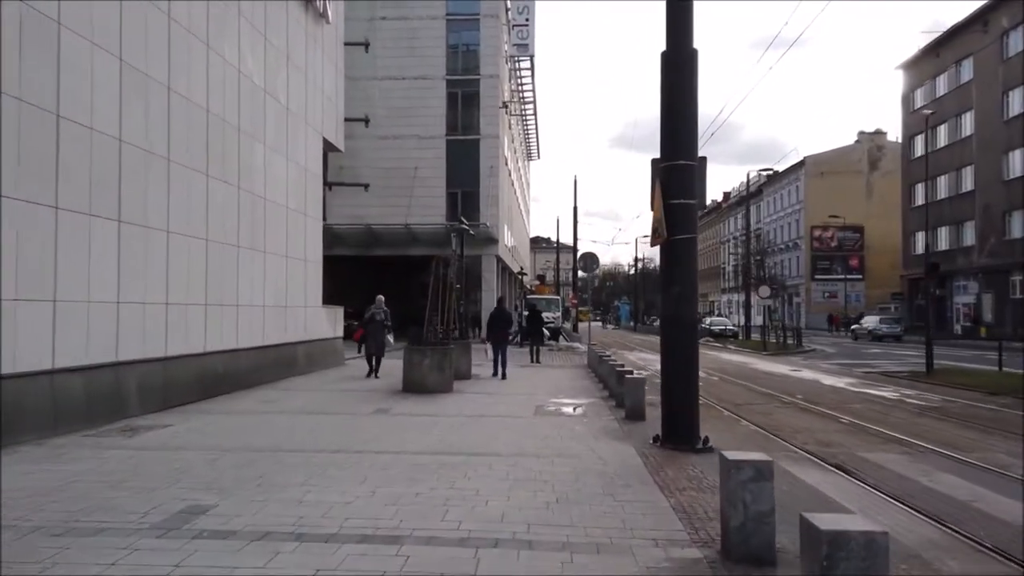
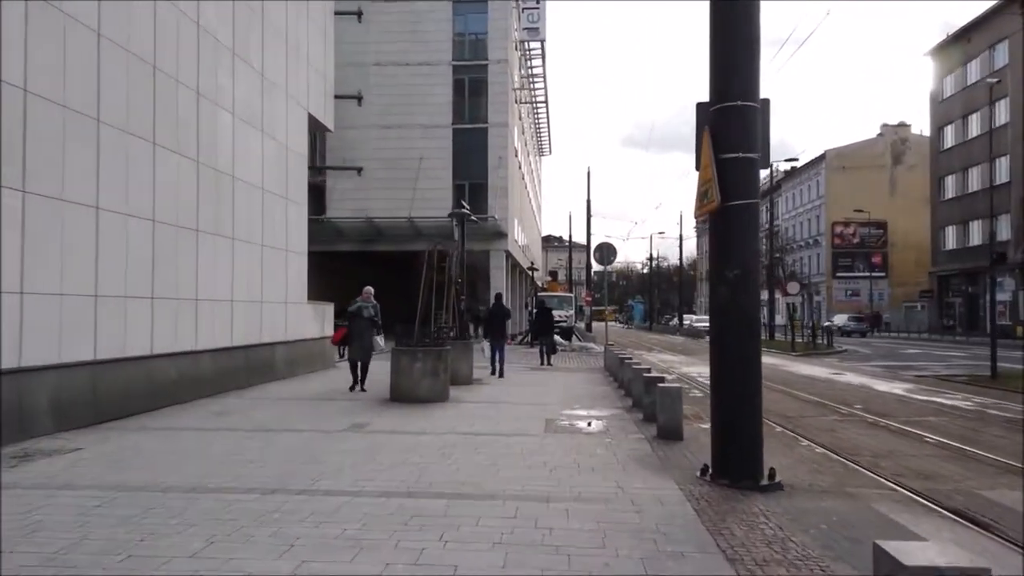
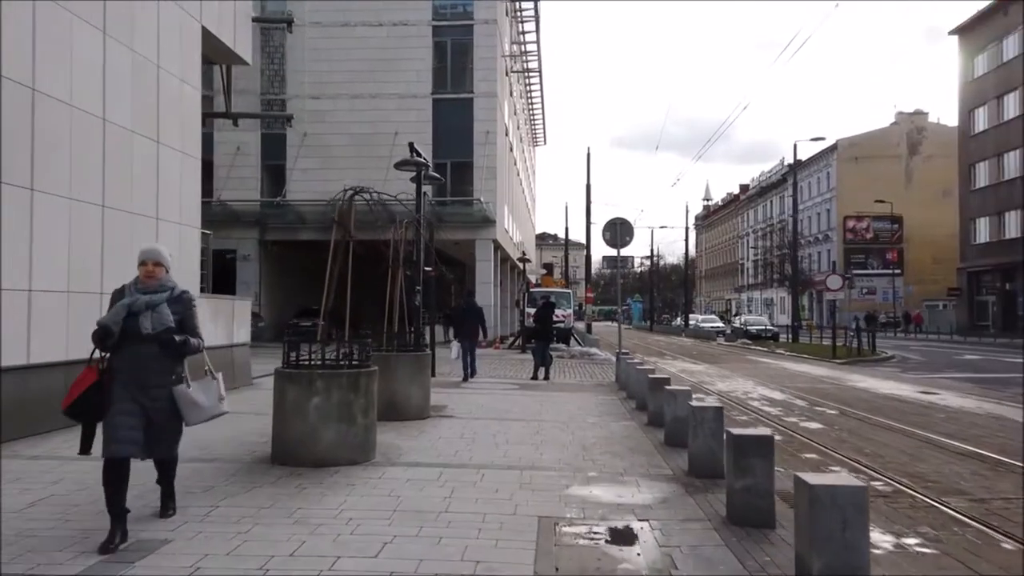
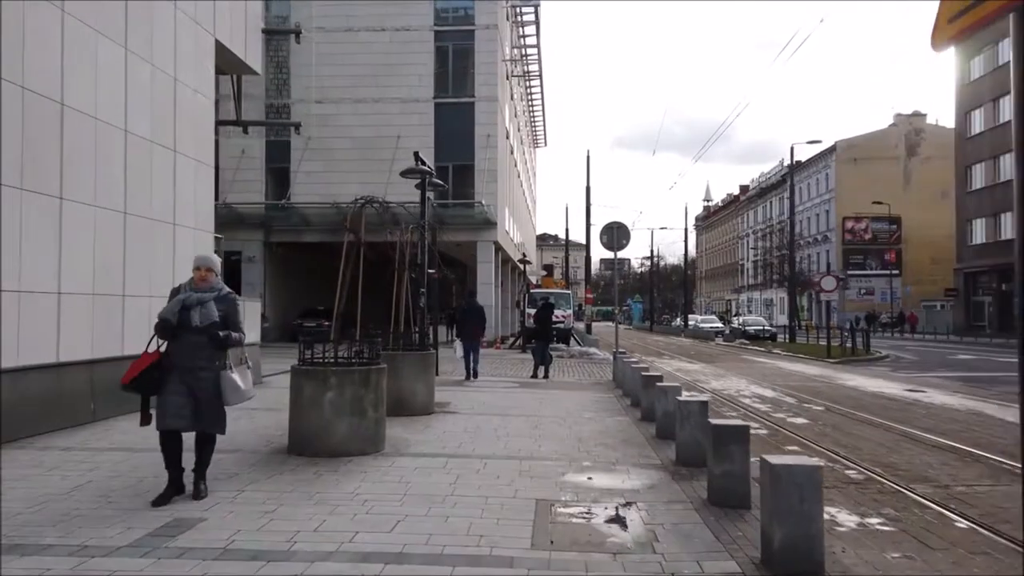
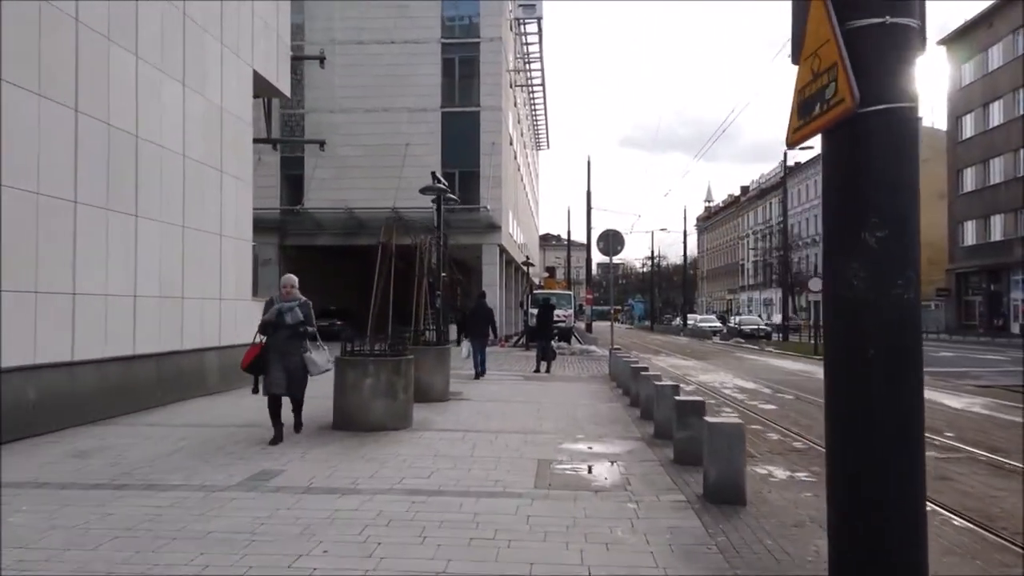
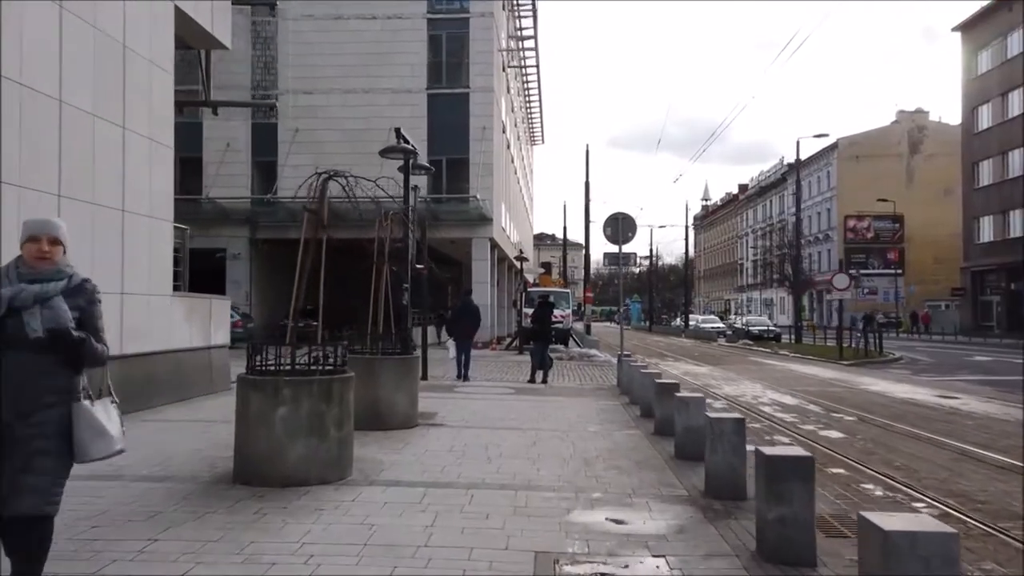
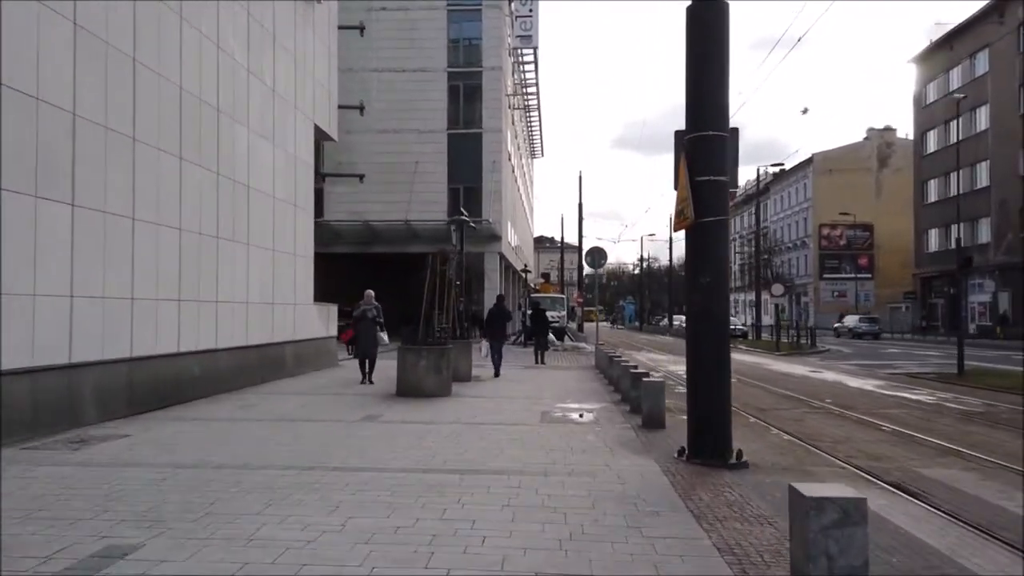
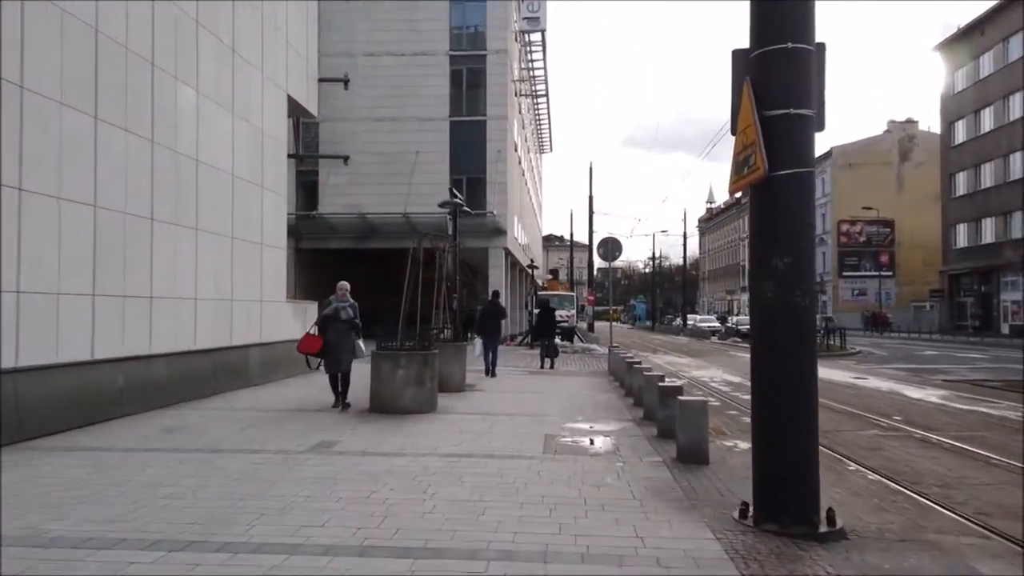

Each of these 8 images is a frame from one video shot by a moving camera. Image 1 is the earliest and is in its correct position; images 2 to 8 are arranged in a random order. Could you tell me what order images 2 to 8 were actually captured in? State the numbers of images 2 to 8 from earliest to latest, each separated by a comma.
7, 2, 8, 5, 4, 3, 6
